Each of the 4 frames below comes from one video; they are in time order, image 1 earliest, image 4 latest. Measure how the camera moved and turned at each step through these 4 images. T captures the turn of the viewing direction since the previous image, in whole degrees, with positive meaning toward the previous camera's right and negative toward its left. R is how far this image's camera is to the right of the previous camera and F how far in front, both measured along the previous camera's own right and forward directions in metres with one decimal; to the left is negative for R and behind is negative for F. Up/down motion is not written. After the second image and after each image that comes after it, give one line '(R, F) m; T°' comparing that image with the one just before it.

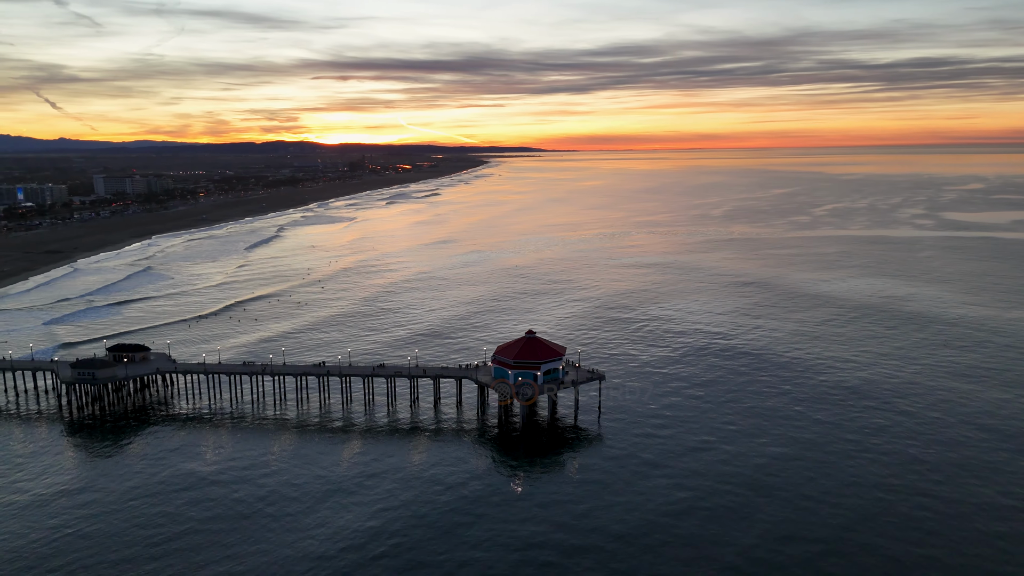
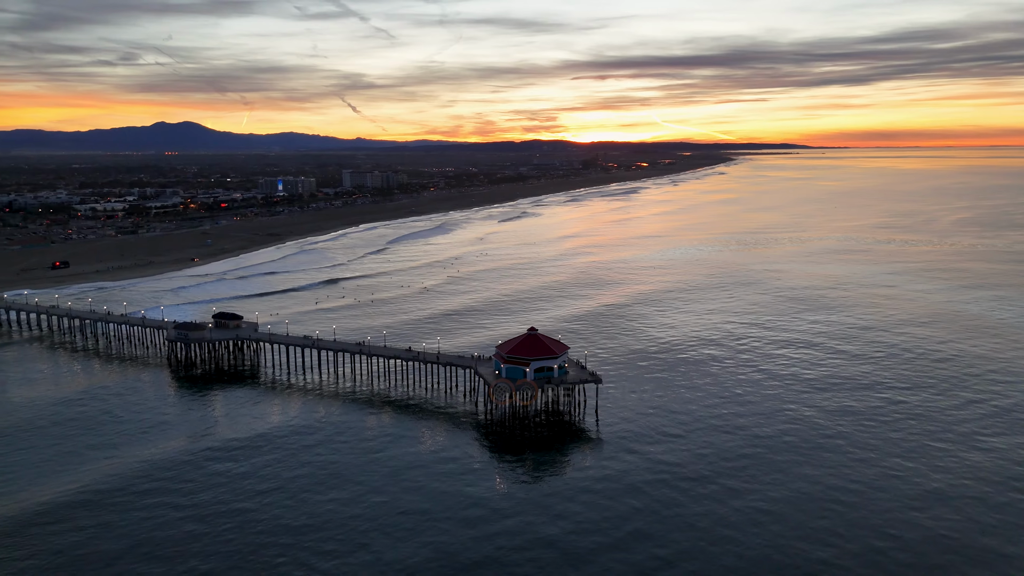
(+11.6, +1.5) m; -19°
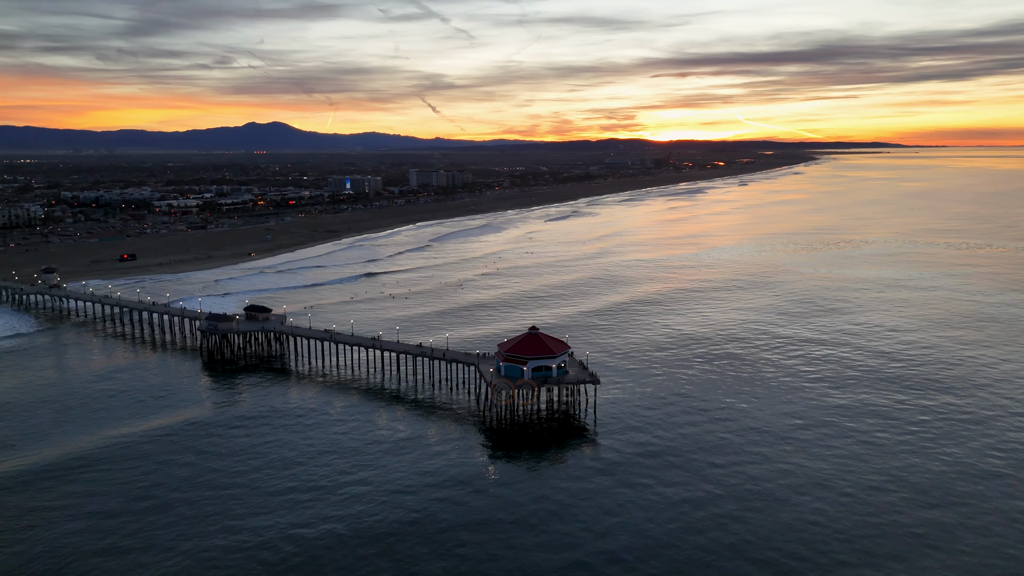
(+3.6, +0.1) m; -6°
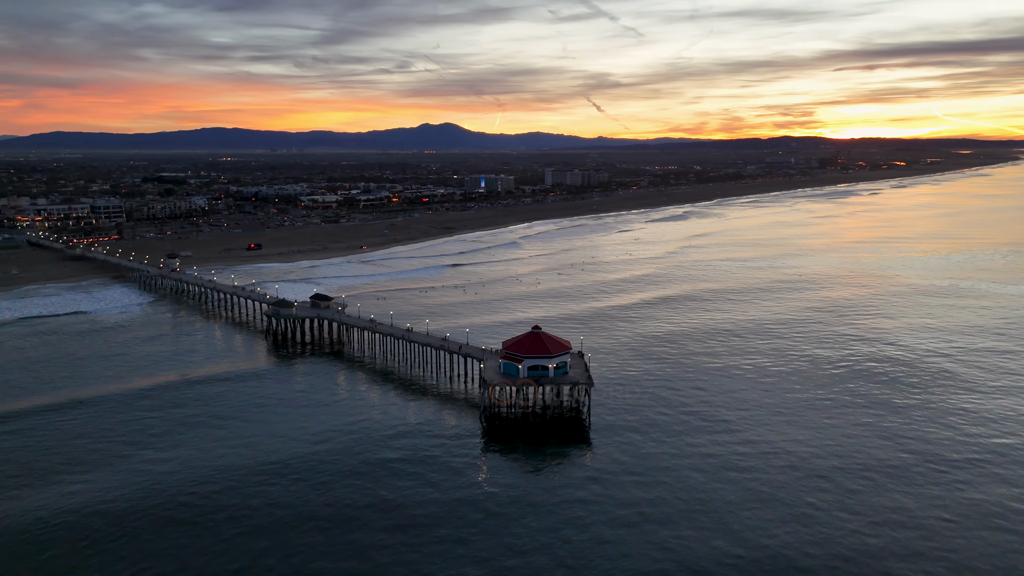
(+7.5, +0.7) m; -12°
